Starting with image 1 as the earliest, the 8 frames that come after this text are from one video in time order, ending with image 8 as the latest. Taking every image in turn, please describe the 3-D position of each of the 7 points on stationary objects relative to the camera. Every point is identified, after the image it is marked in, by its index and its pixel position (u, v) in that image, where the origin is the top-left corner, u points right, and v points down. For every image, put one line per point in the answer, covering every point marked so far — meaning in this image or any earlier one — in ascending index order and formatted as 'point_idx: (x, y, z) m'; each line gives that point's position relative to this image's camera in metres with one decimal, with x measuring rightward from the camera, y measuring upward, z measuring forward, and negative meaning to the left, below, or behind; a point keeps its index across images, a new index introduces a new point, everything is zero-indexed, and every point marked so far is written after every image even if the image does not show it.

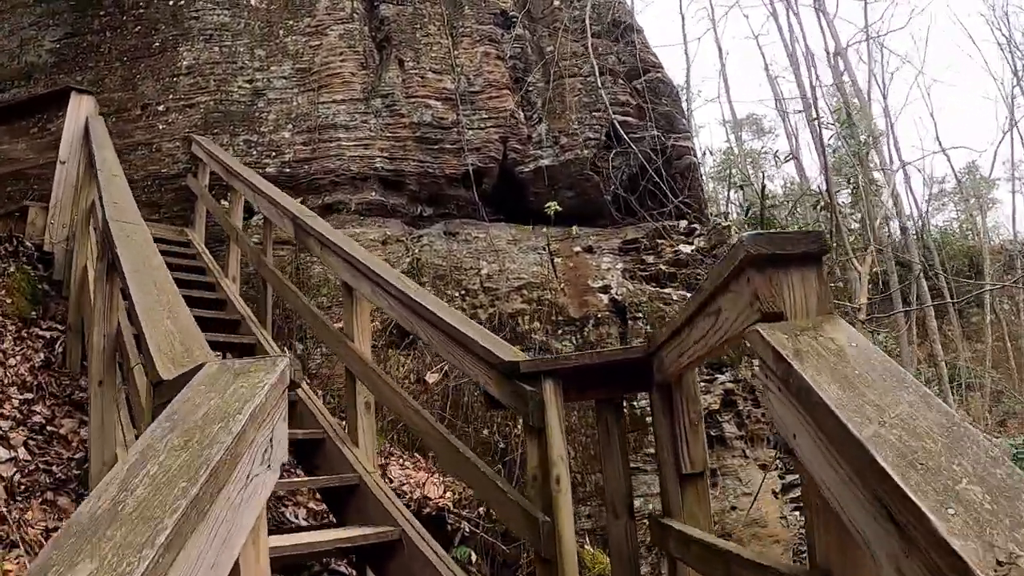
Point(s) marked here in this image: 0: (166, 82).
0: (-2.6, +1.5, +7.8) m
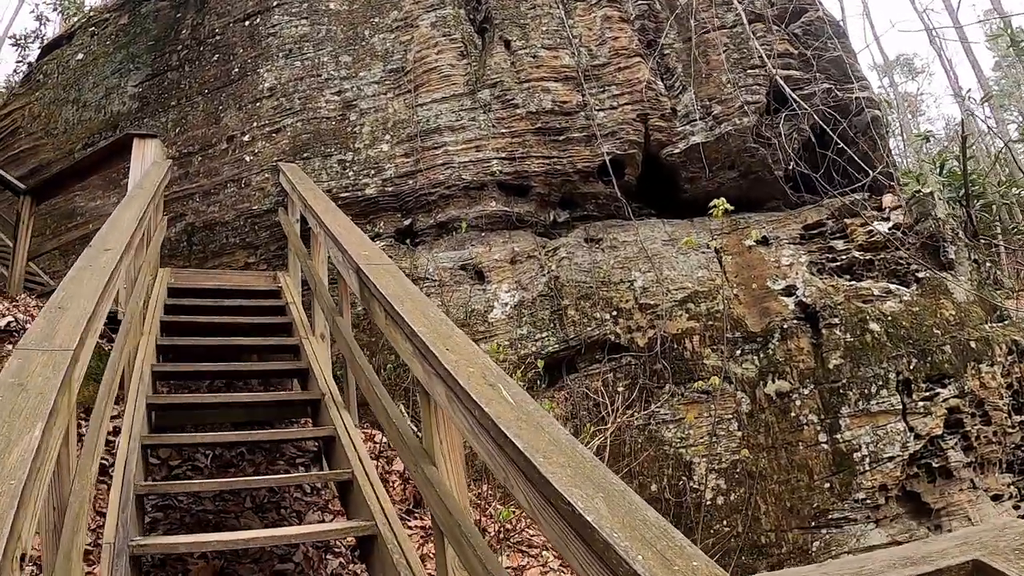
0: (-1.7, +1.2, +6.8) m
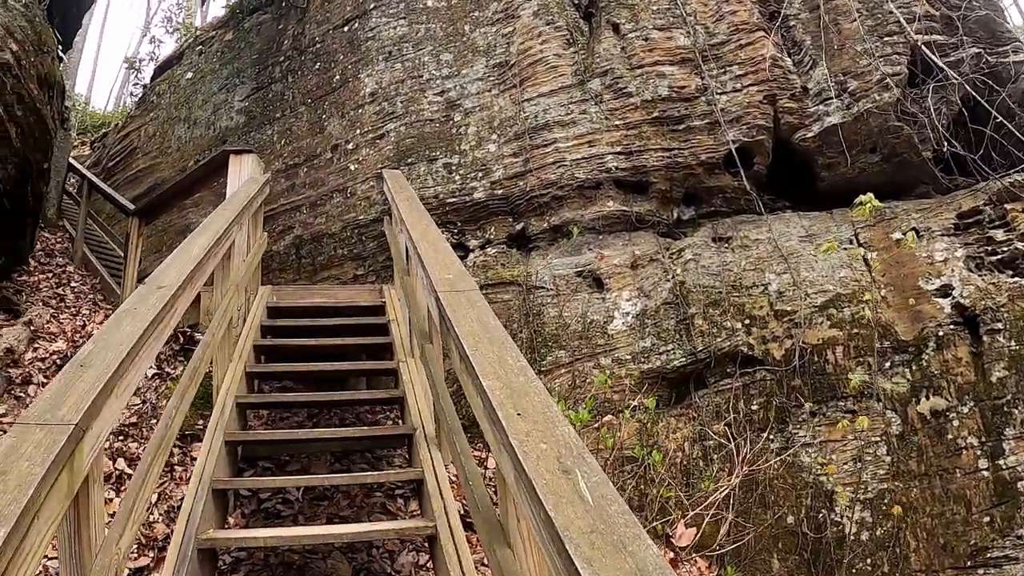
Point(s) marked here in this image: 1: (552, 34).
0: (-1.0, +1.1, +6.5) m
1: (+0.2, +1.5, +5.9) m
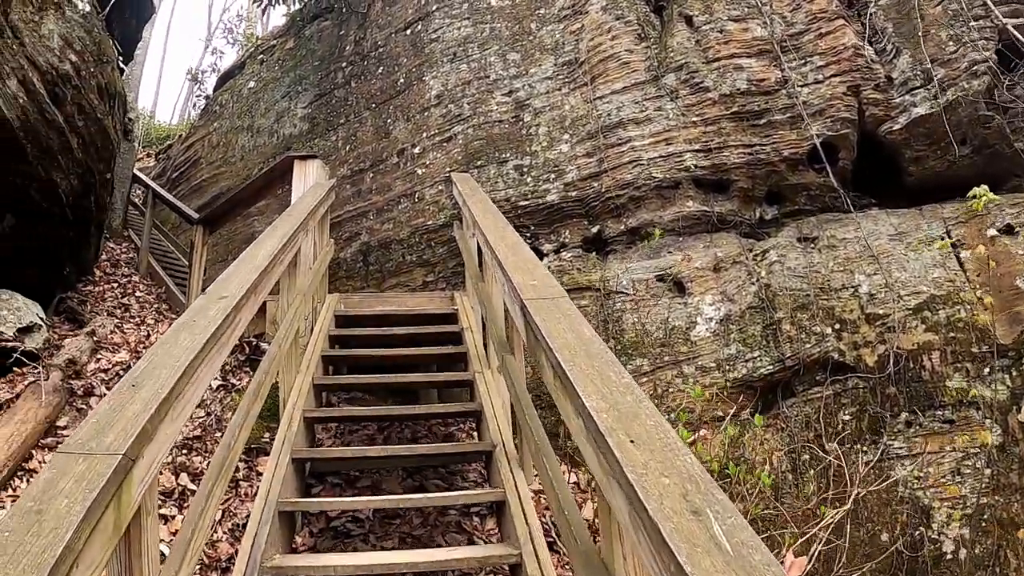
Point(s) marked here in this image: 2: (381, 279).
0: (-0.6, +1.0, +6.3) m
1: (+0.6, +1.4, +5.7) m
2: (-0.7, 0.0, +5.7) m
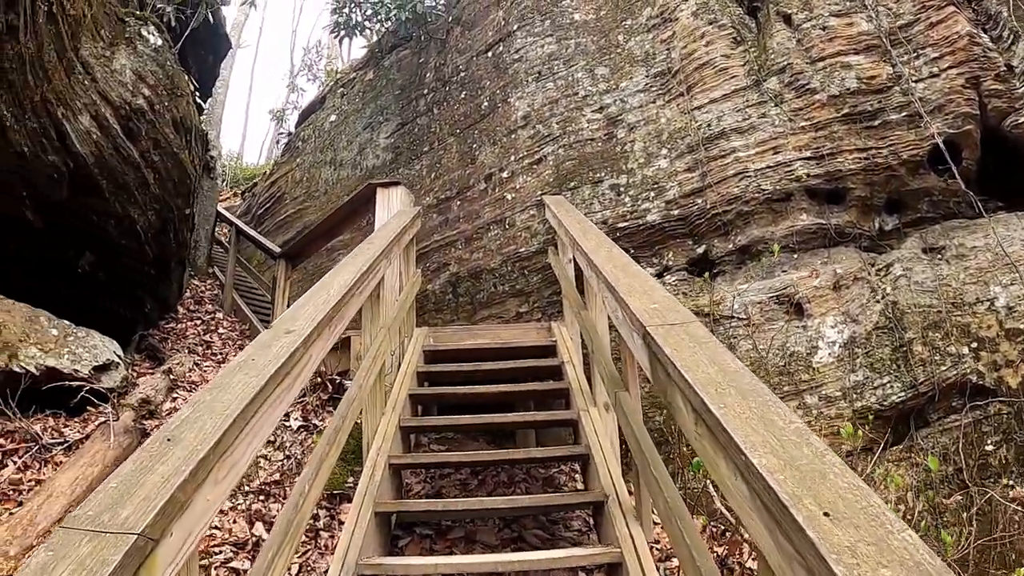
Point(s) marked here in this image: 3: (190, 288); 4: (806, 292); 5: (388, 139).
0: (0.0, +0.9, +6.1) m
1: (+1.1, +1.3, +5.3) m
2: (-0.2, -0.1, +5.4) m
3: (-2.4, 0.0, +7.7) m
4: (+1.2, 0.0, +4.3) m
5: (-0.9, +1.1, +7.6) m
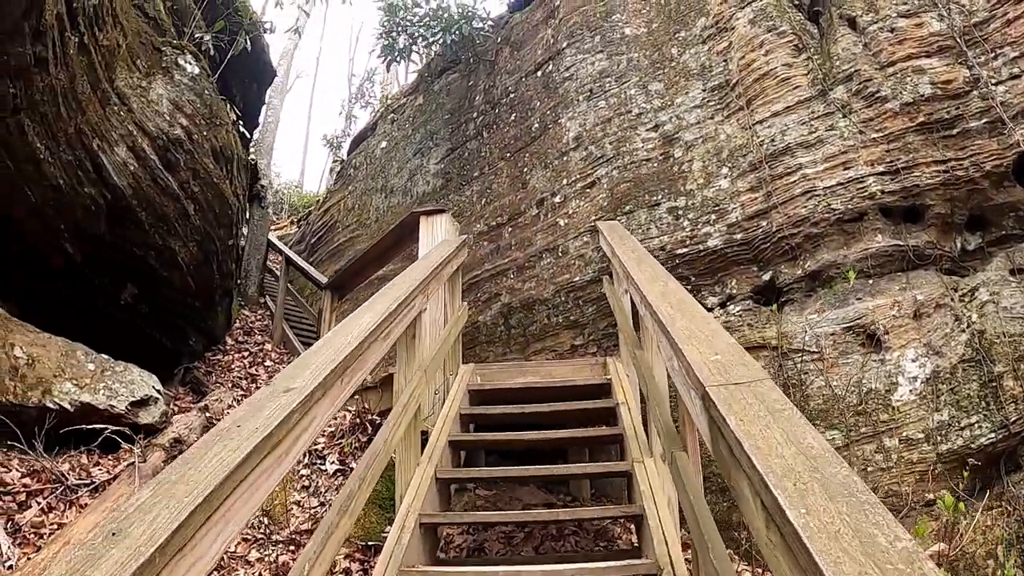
0: (+0.3, +0.7, +5.8) m
1: (+1.3, +1.2, +5.0) m
2: (+0.1, -0.3, +5.1) m
3: (-2.0, -0.2, +7.5) m
4: (+1.4, -0.1, +4.0) m
5: (-0.5, +0.9, +7.4) m
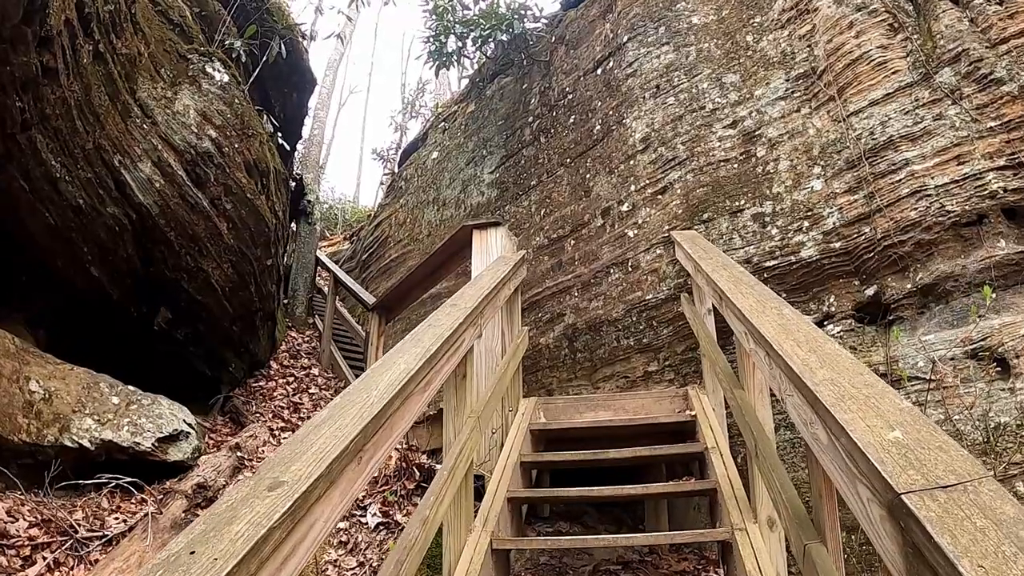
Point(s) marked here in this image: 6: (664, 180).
0: (+0.6, +0.6, +5.3) m
1: (+1.6, +1.1, +4.4) m
2: (+0.4, -0.4, +4.6) m
3: (-1.6, -0.4, +7.1) m
4: (+1.7, -0.2, +3.4) m
5: (-0.1, +0.8, +7.0) m
6: (+0.7, +0.5, +4.9) m
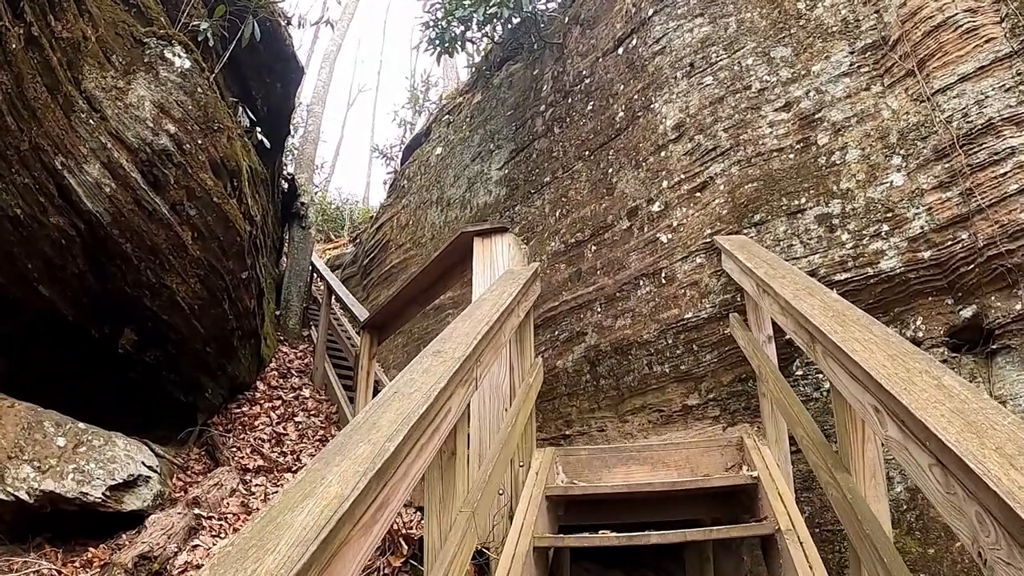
0: (+0.6, +0.6, +4.6) m
1: (+1.6, +1.1, +3.7) m
2: (+0.4, -0.4, +3.9) m
3: (-1.5, -0.5, +6.5) m
4: (+1.7, -0.2, +2.7) m
5: (-0.1, +0.7, +6.3) m
6: (+0.8, +0.5, +4.2) m
